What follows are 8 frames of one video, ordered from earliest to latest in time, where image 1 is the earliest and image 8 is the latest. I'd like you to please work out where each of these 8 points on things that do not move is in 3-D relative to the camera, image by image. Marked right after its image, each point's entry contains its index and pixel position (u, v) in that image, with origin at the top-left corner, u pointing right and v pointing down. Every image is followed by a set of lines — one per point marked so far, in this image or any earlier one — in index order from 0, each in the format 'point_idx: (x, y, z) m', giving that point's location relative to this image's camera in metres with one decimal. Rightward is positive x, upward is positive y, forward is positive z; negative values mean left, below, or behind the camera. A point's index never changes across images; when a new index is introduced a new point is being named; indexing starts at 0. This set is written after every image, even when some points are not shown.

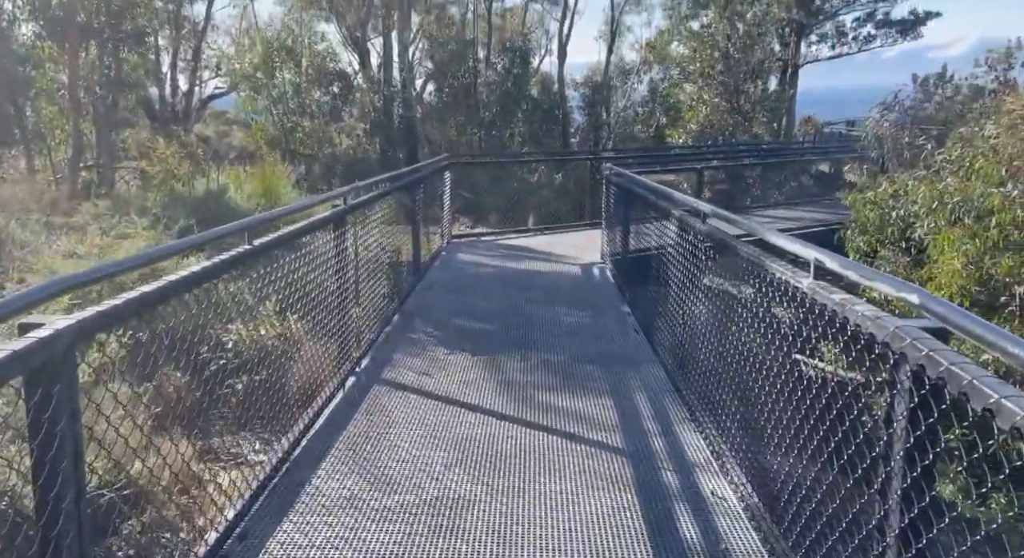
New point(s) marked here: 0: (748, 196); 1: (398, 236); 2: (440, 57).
0: (+4.1, +1.4, +10.5) m
1: (-1.0, +0.4, +5.4) m
2: (-2.1, +6.4, +17.2) m
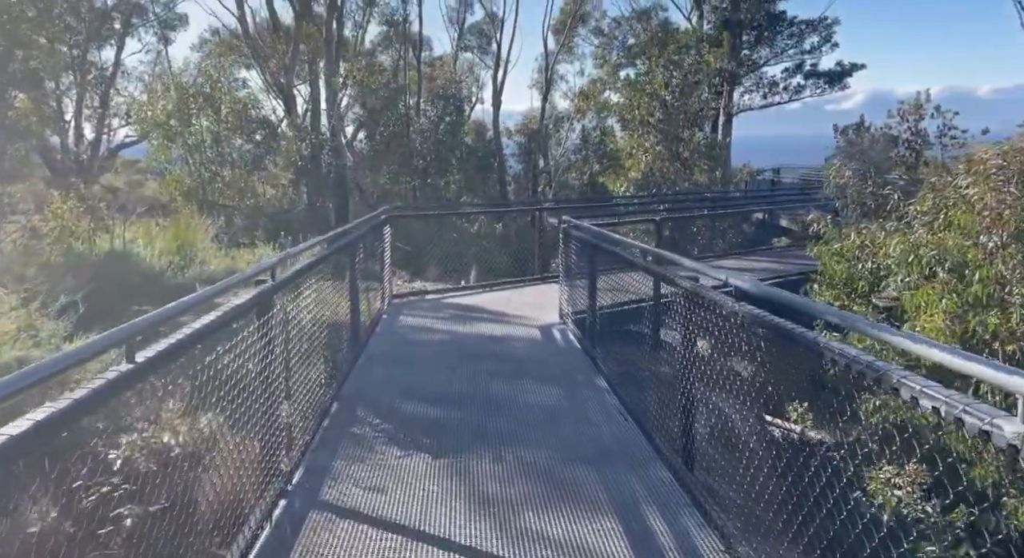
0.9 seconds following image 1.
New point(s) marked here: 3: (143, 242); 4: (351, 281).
0: (+3.1, +0.6, +10.3) m
1: (-1.4, -0.2, +4.6) m
2: (-3.9, +4.9, +16.7) m
3: (-7.3, +0.7, +11.8) m
4: (-1.4, 0.0, +5.3) m
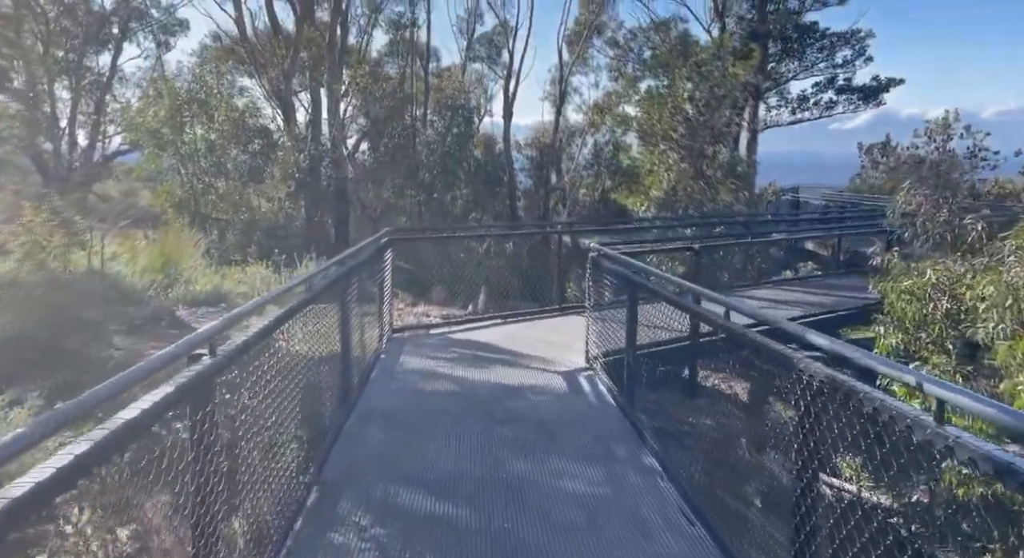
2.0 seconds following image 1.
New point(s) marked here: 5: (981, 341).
0: (+3.3, +0.1, +9.4) m
1: (-1.2, -0.5, +3.8) m
2: (-3.6, +4.4, +15.9) m
3: (-7.1, +0.4, +11.0) m
4: (-1.2, -0.3, +4.4) m
5: (+3.9, -0.5, +5.0) m
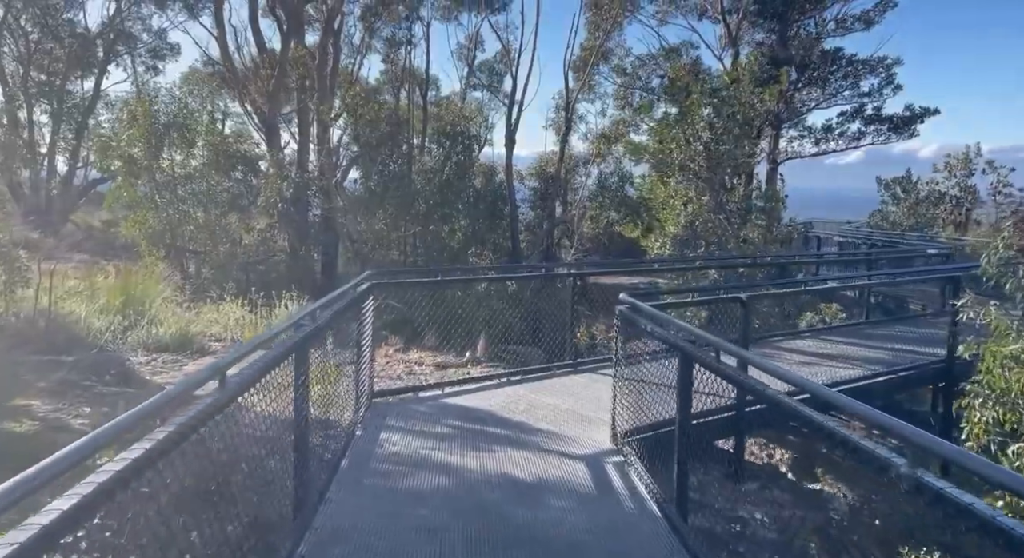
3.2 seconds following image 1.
0: (+3.4, -0.5, +8.4) m
1: (-1.1, -0.8, +2.6) m
2: (-3.6, +3.4, +15.0) m
3: (-7.0, -0.3, +9.9) m
4: (-1.2, -0.7, +3.3) m
5: (+4.0, -1.0, +3.9) m
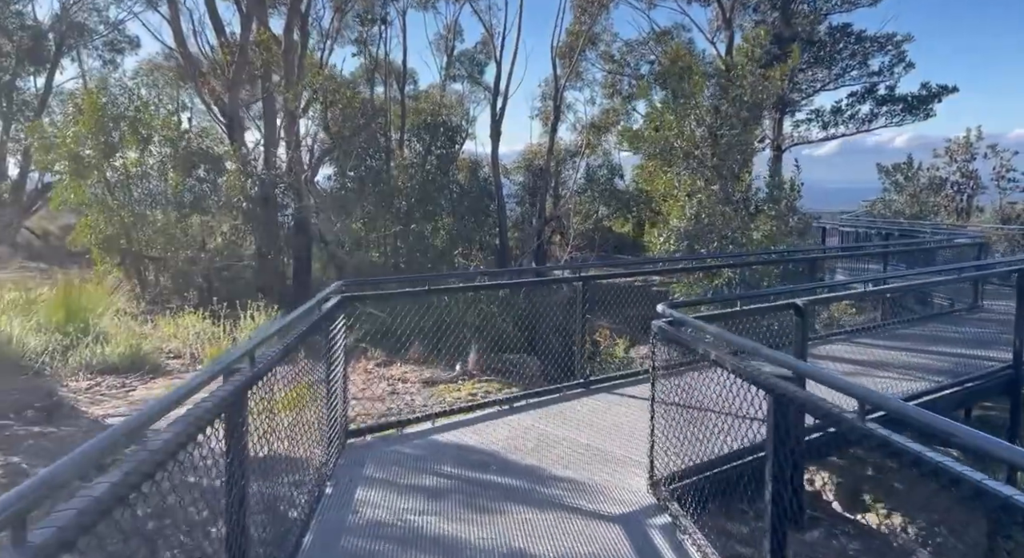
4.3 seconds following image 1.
0: (+3.3, -0.5, +7.5) m
1: (-1.0, -0.9, +1.7) m
2: (-3.9, +3.3, +14.0) m
3: (-7.1, -0.5, +8.7) m
4: (-1.1, -0.8, +2.3) m
5: (+4.0, -0.9, +3.0) m
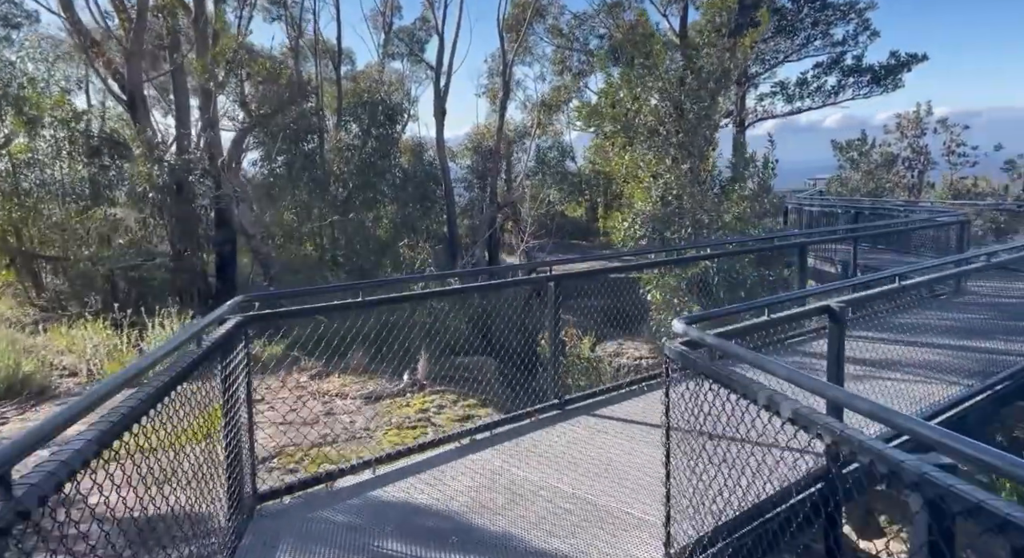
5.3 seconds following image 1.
0: (+2.8, -0.3, +6.8) m
1: (-1.0, -1.0, +0.6) m
2: (-5.1, +3.4, +12.5) m
3: (-7.7, -0.6, +7.1) m
4: (-1.1, -0.9, +1.3) m
5: (+3.9, -0.9, +2.4) m
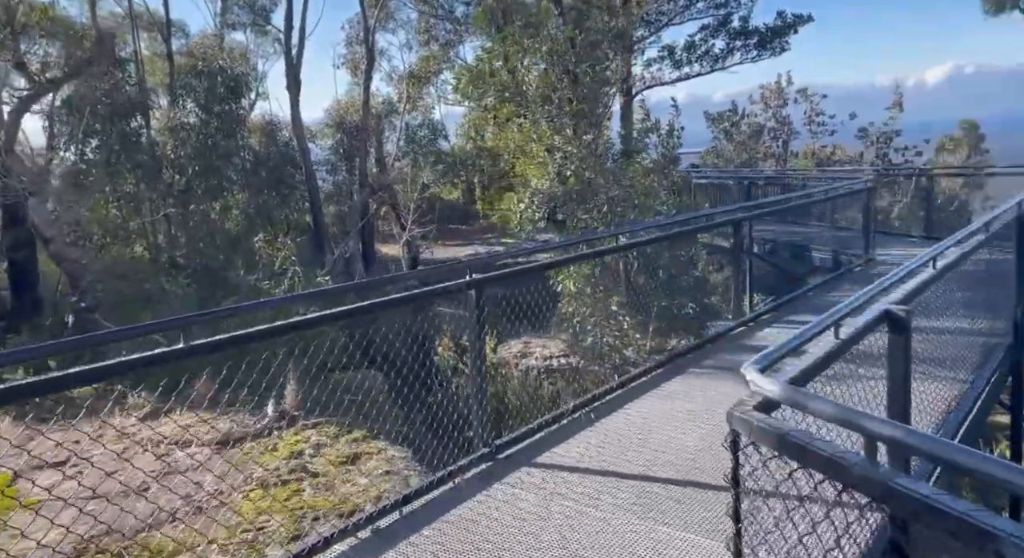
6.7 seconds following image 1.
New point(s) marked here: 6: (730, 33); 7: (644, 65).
0: (+1.7, -0.1, +6.1) m
1: (-0.7, -1.2, -0.7) m
2: (-7.4, +3.2, +9.9) m
3: (-8.6, -1.1, +4.2) m
4: (-0.9, -1.1, -0.1) m
5: (+3.8, -0.7, +2.0) m
6: (+4.4, +5.0, +12.4) m
7: (+2.3, +3.7, +10.4) m
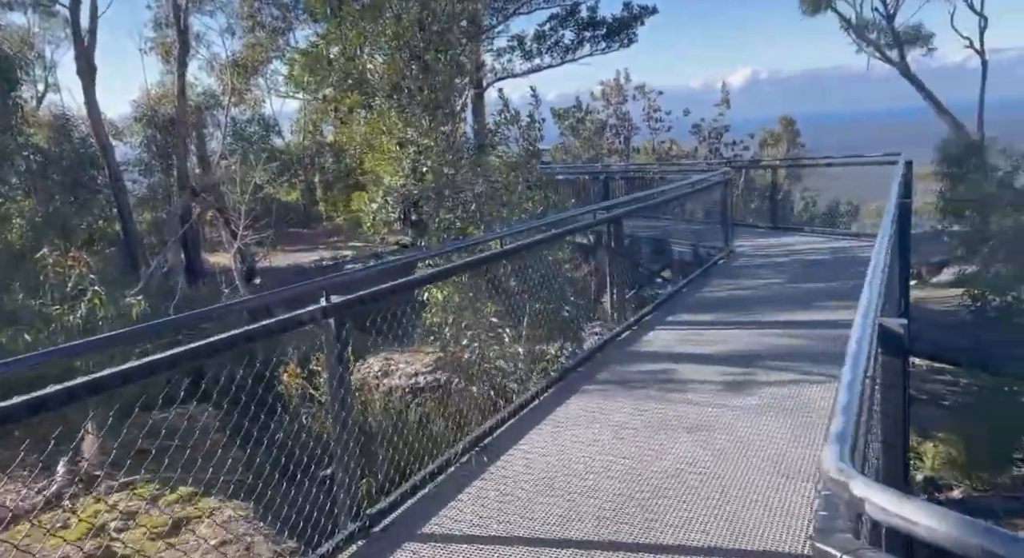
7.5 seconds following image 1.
0: (+0.4, -0.1, +5.7) m
1: (-0.2, -1.3, -1.5) m
2: (-9.5, +2.7, +7.2) m
3: (-9.0, -1.7, +1.4) m
4: (-0.6, -1.2, -1.0) m
5: (+3.4, -0.6, +2.3) m
6: (+1.2, +5.1, +12.4) m
7: (-0.3, +3.7, +10.0) m
